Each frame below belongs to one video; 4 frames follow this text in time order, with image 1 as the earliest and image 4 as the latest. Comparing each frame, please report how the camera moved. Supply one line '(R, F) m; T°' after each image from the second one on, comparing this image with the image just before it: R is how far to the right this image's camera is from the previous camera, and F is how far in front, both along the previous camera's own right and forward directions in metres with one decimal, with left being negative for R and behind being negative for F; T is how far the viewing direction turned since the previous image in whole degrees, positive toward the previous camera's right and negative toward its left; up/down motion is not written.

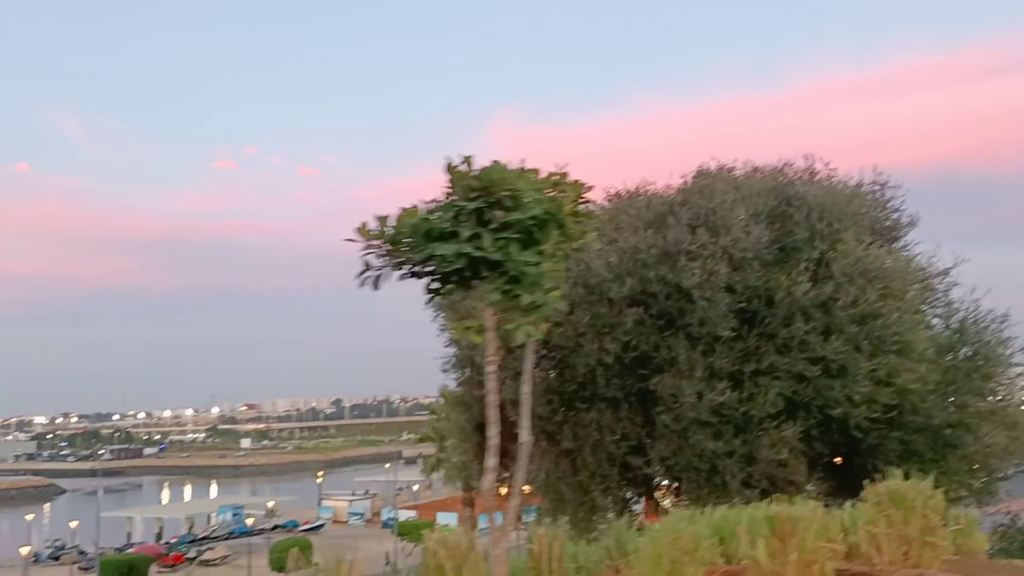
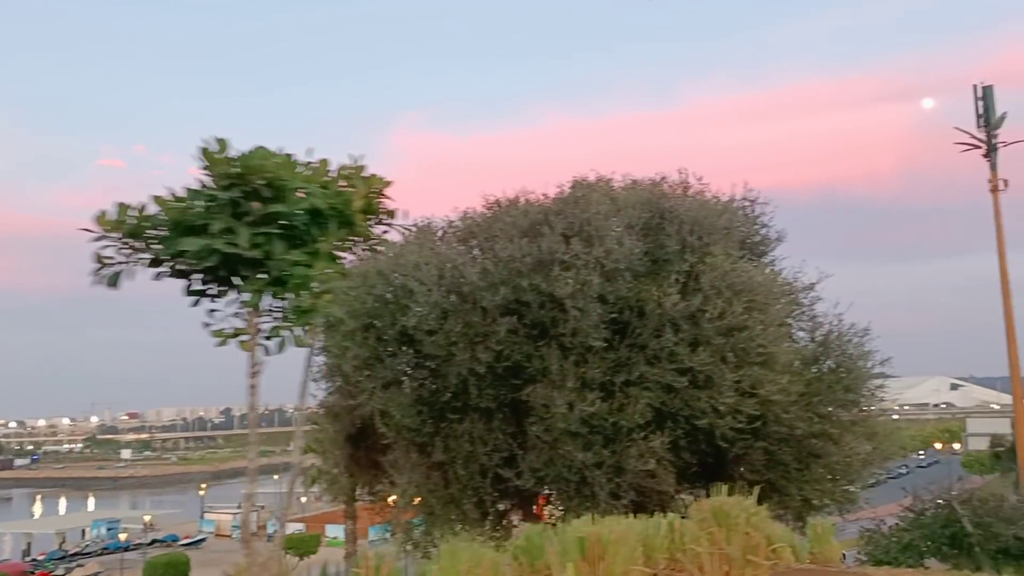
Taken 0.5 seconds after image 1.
(+0.4, +0.2) m; +7°
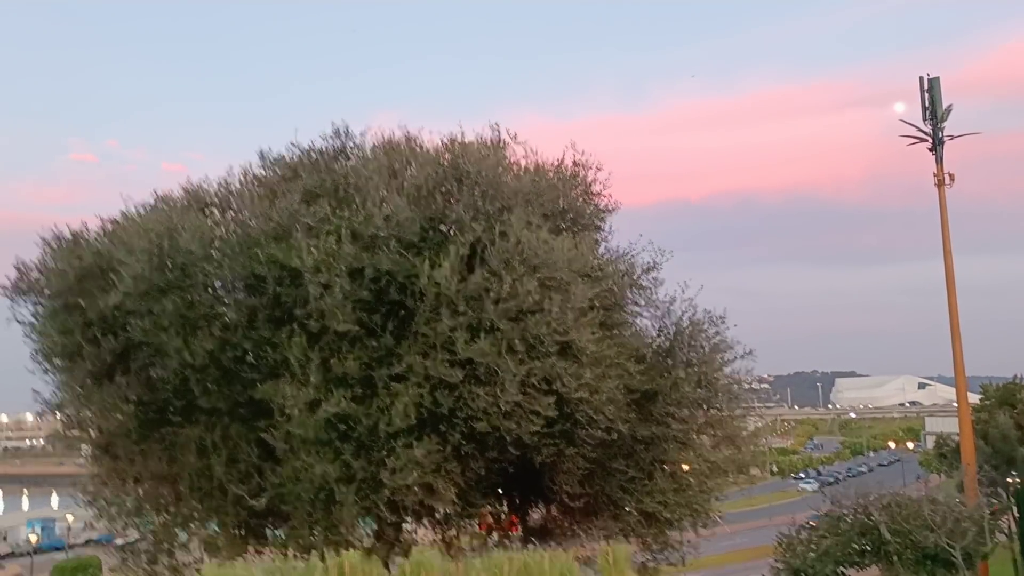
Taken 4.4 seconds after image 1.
(+2.4, +1.8) m; +2°
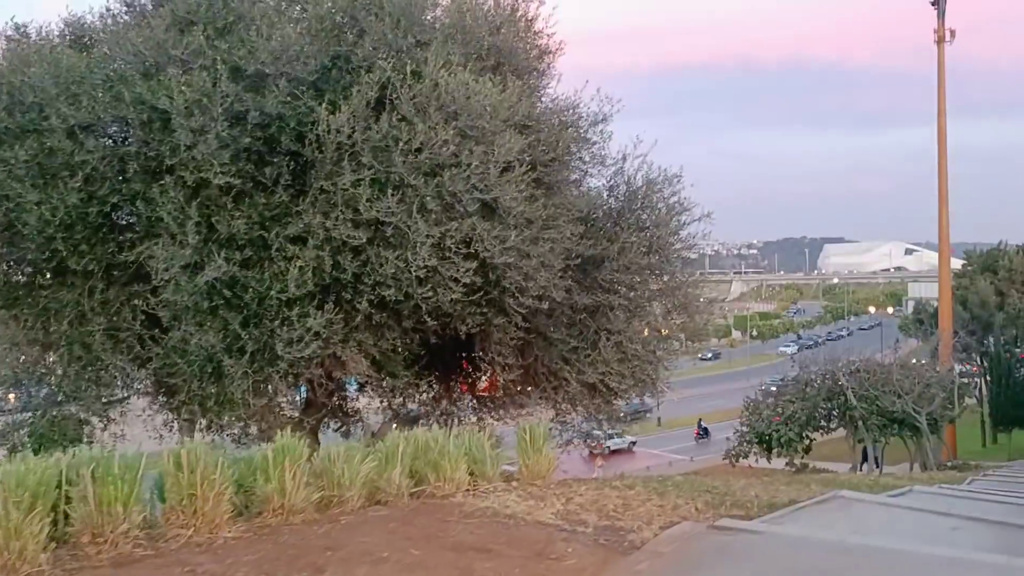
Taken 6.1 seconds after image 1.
(+0.7, +1.0) m; +1°
